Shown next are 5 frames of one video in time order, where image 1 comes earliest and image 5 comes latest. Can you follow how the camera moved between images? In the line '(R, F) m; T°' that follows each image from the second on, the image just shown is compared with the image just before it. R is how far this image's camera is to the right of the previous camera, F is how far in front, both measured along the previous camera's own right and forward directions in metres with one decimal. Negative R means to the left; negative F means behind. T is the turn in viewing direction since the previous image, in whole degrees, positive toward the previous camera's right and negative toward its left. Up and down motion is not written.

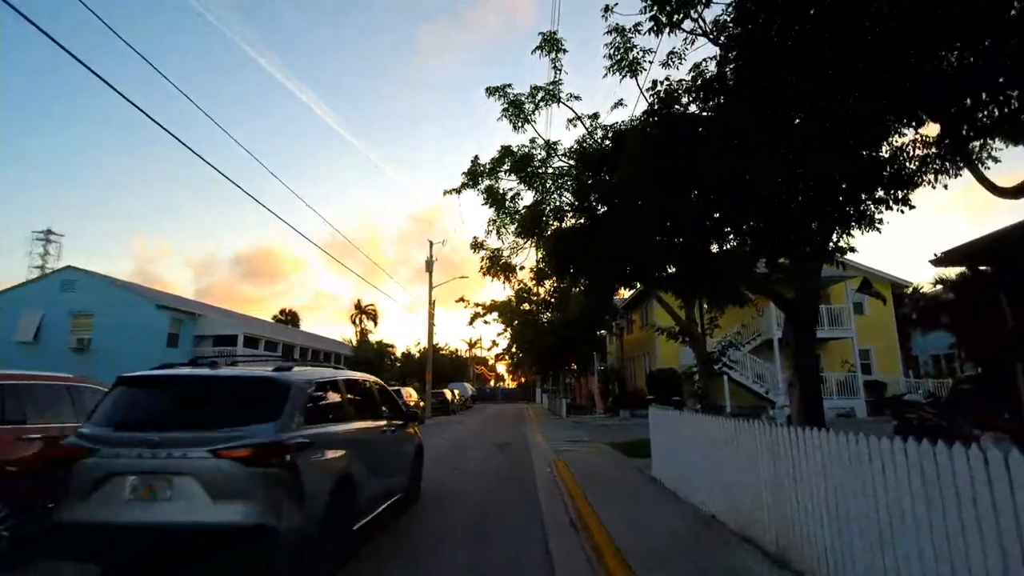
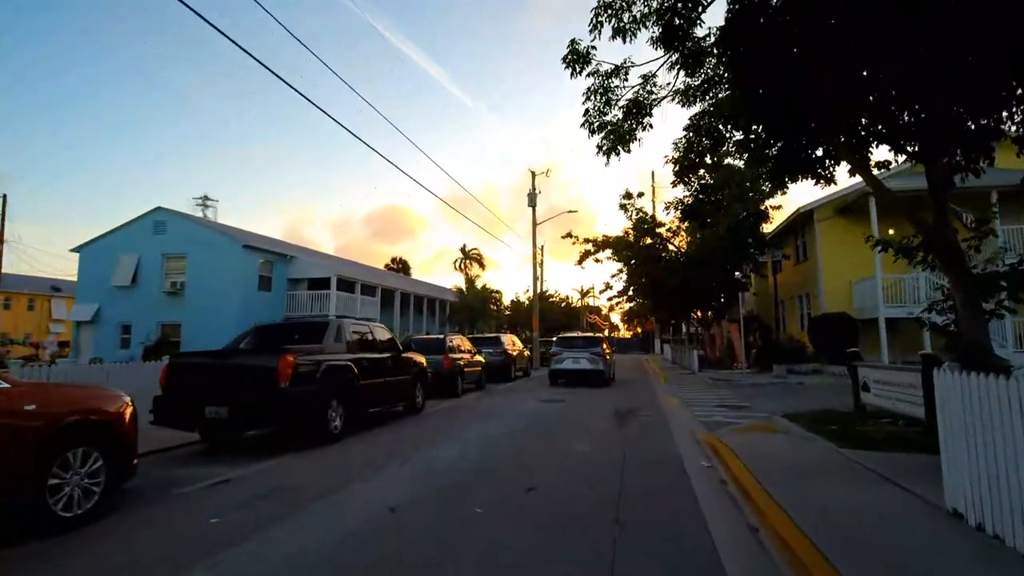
(-0.3, +4.7) m; -12°
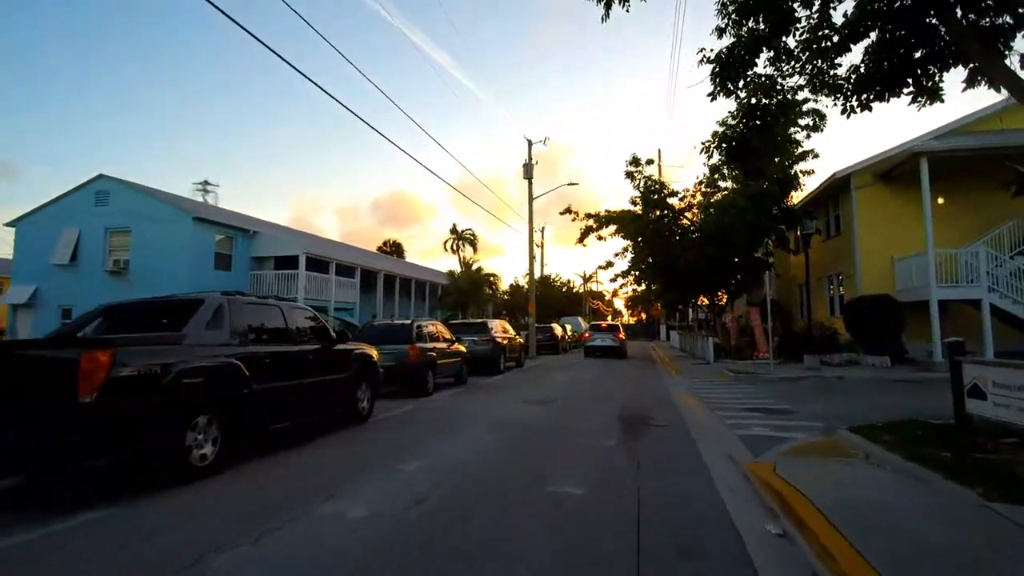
(+0.5, +3.2) m; 0°
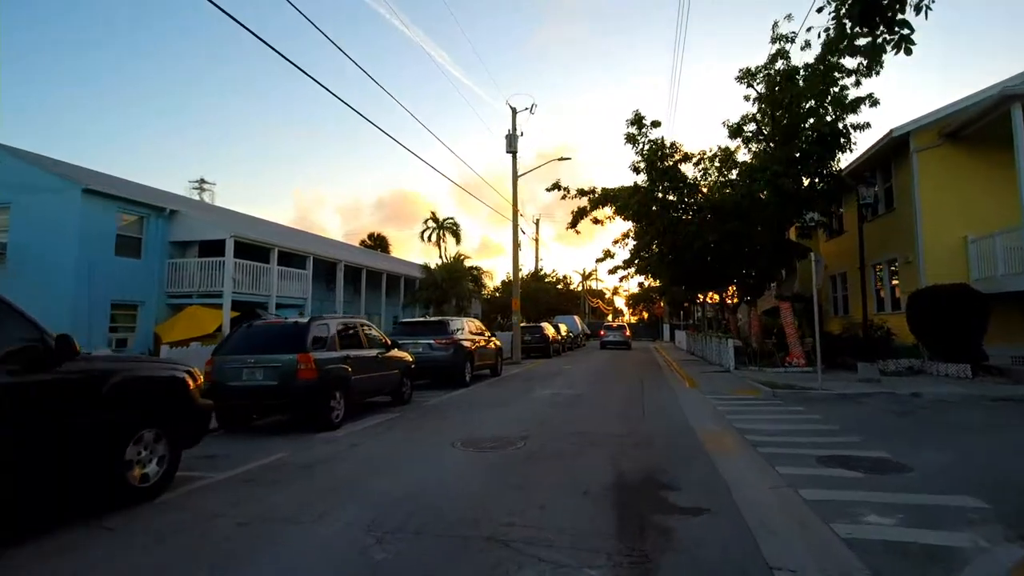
(+0.9, +4.5) m; 0°
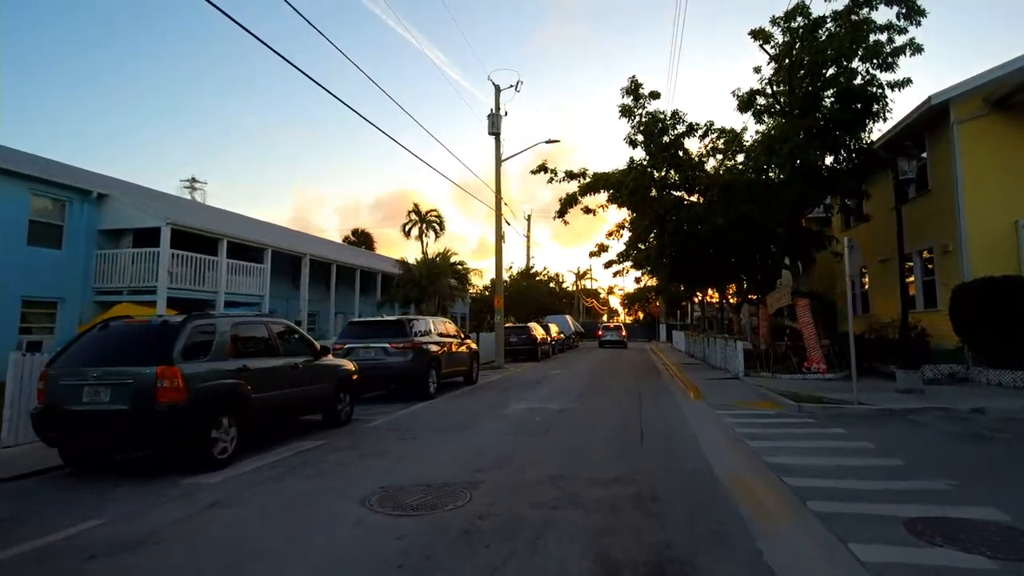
(+0.6, +2.5) m; 0°
